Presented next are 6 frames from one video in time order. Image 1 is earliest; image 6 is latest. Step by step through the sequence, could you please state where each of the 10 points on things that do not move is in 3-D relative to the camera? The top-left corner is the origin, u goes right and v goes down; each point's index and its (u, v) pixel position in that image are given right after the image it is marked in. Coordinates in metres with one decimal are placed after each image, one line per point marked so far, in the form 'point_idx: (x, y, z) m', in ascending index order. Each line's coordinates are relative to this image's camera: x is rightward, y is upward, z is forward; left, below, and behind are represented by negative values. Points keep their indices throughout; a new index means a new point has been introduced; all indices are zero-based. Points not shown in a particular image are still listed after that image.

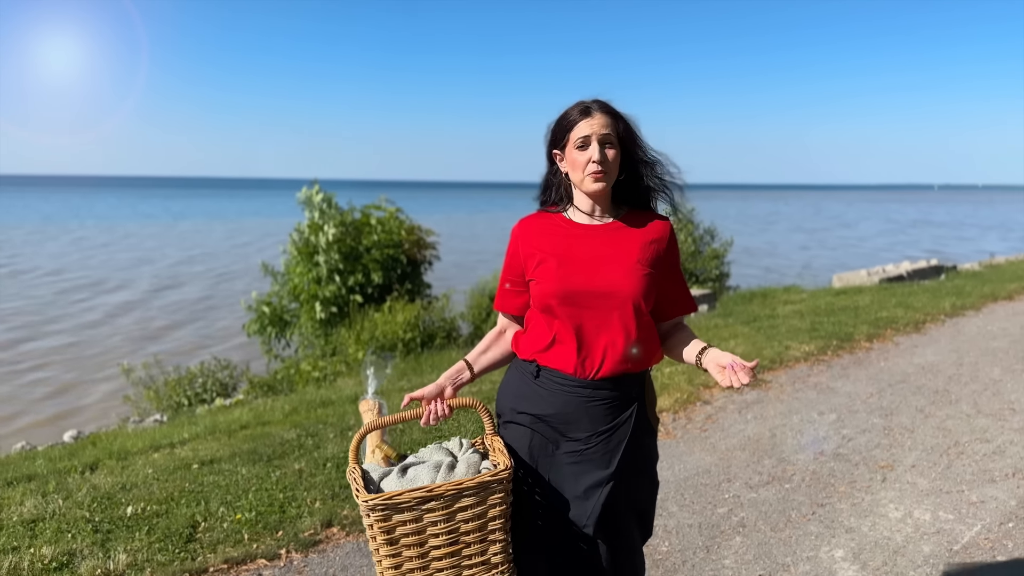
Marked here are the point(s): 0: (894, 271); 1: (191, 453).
0: (+9.3, +0.4, +17.1) m
1: (-2.4, -1.2, +5.2) m
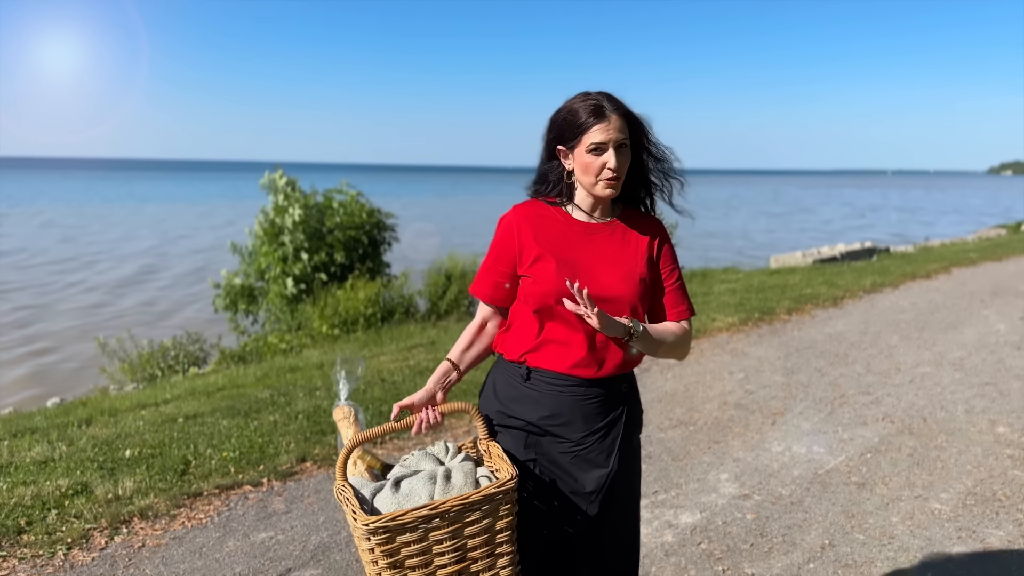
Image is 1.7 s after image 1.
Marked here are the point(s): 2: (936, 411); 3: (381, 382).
0: (+8.2, +0.9, +18.3) m
1: (-2.8, -1.0, +5.8) m
2: (+3.5, -1.0, +5.8) m
3: (-1.2, -0.9, +6.6) m
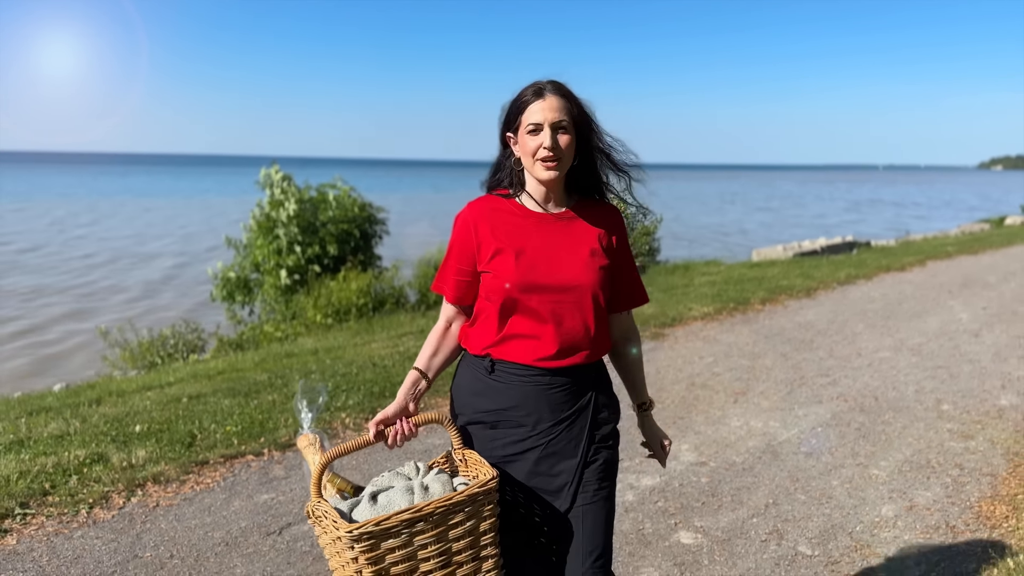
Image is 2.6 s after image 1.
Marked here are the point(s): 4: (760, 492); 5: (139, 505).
0: (+7.9, +1.1, +18.7) m
1: (-2.9, -0.9, +6.2) m
2: (+3.3, -0.9, +6.3) m
3: (-1.4, -0.8, +7.0) m
4: (+1.5, -1.2, +4.3) m
5: (-2.2, -1.3, +4.1) m
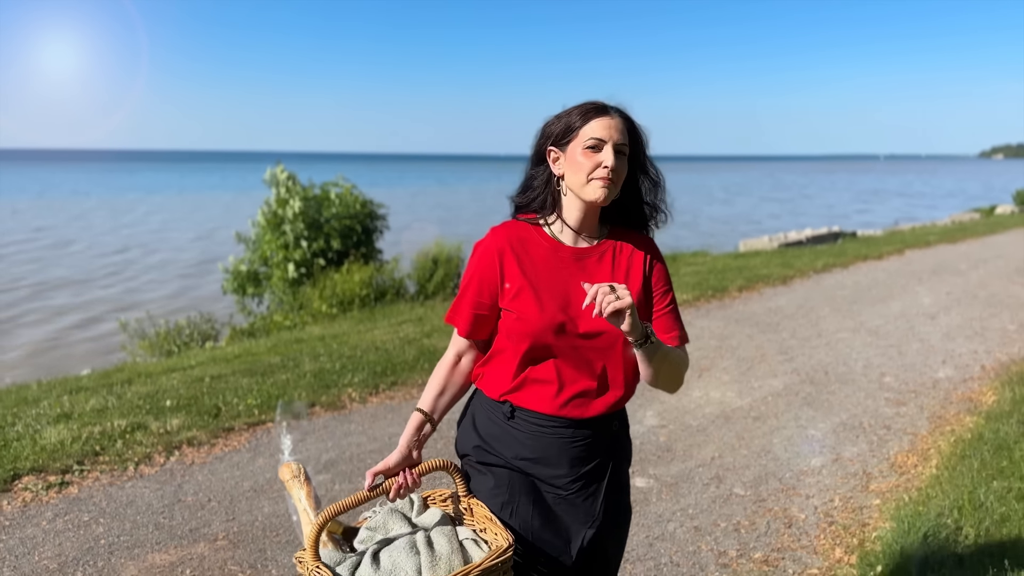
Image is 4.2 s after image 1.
0: (+7.8, +1.4, +19.4) m
1: (-3.0, -0.8, +6.9) m
2: (+3.2, -0.8, +7.0) m
3: (-1.5, -0.7, +7.7) m
4: (+1.4, -1.1, +5.0) m
5: (-2.3, -1.2, +4.8) m
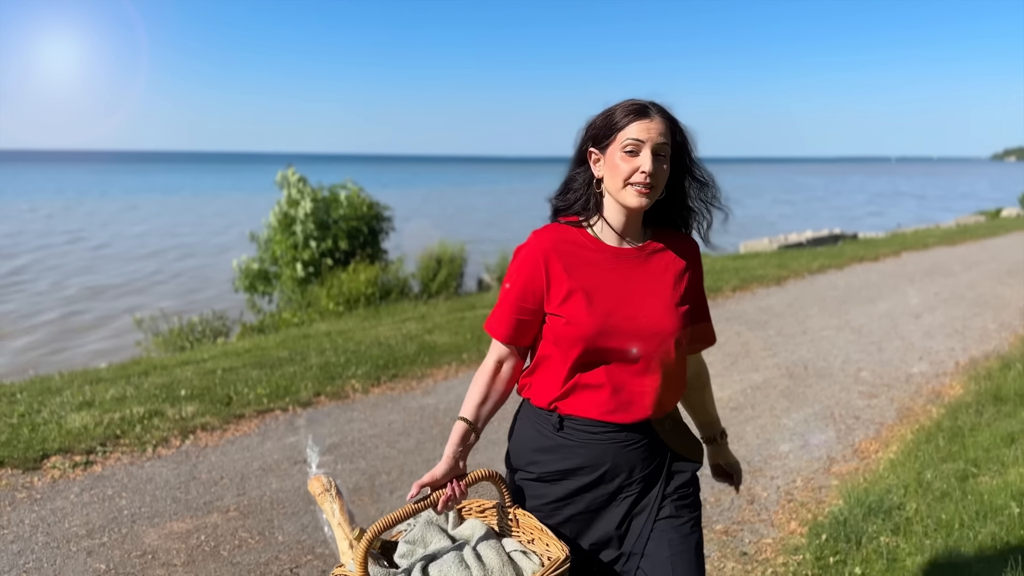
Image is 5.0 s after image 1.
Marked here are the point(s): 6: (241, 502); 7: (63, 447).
0: (+7.9, +1.4, +19.7) m
1: (-3.1, -0.8, +7.3) m
2: (+3.2, -0.8, +7.3) m
3: (-1.6, -0.6, +8.1) m
4: (+1.3, -1.1, +5.3) m
5: (-2.4, -1.2, +5.2) m
6: (-1.7, -1.3, +4.3) m
7: (-3.2, -1.1, +5.1) m
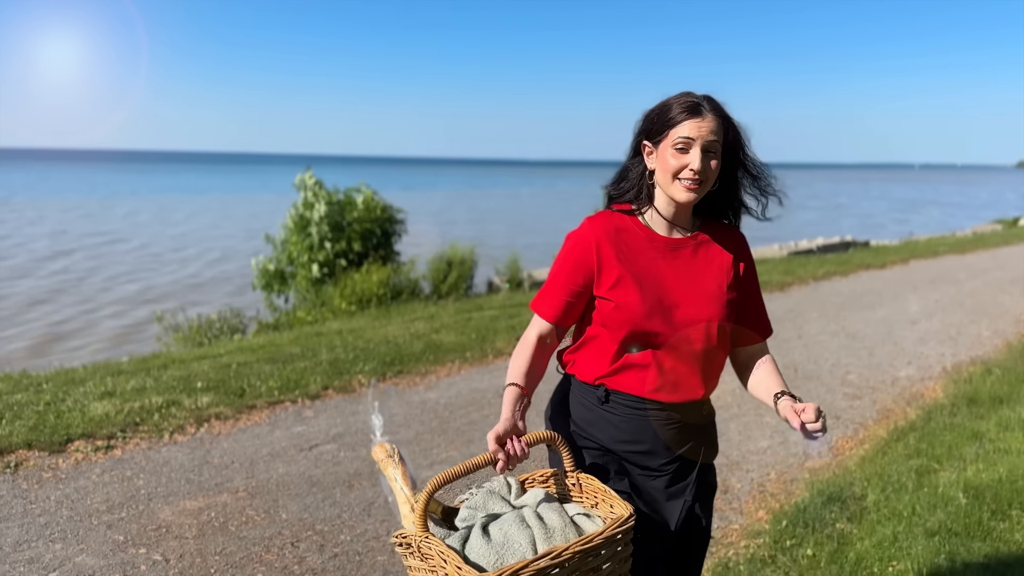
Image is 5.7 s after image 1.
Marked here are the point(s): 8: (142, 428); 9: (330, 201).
0: (+8.2, +1.2, +19.8) m
1: (-3.1, -0.8, +7.7) m
2: (+3.2, -0.8, +7.5) m
3: (-1.5, -0.6, +8.5) m
4: (+1.3, -1.1, +5.6) m
5: (-2.4, -1.1, +5.6) m
6: (-1.7, -1.3, +4.7) m
7: (-3.3, -1.1, +5.4) m
8: (-2.9, -1.1, +5.6) m
9: (-3.1, +1.4, +11.7) m
